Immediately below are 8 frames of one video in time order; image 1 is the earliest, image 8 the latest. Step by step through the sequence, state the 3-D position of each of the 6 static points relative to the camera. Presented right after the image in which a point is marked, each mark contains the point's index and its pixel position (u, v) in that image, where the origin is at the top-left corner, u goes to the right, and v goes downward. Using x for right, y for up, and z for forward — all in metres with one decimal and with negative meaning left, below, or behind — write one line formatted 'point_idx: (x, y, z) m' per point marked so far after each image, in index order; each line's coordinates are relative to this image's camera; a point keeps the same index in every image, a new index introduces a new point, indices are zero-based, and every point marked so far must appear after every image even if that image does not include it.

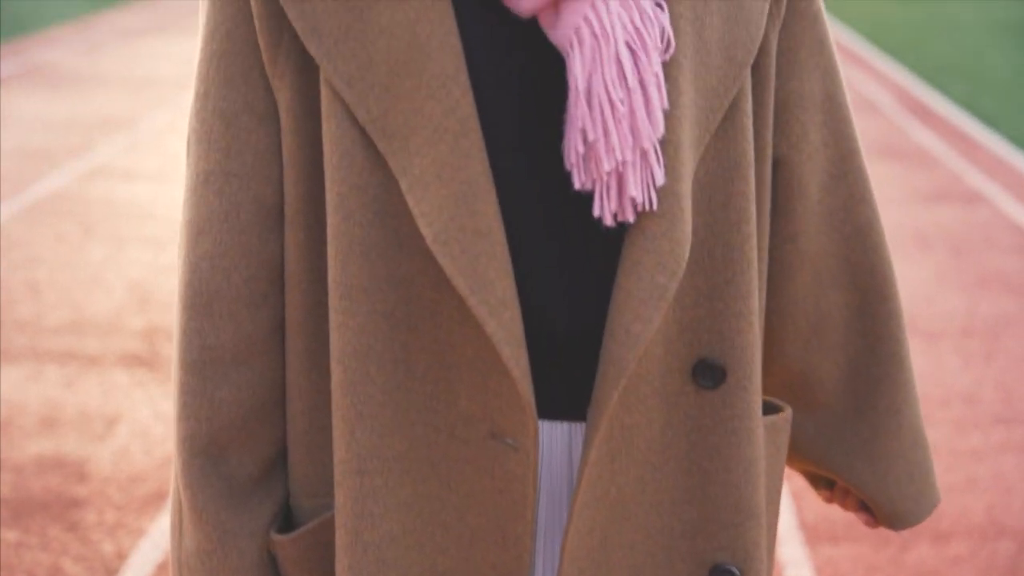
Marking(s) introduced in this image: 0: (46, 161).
0: (-2.0, +0.5, +4.3) m
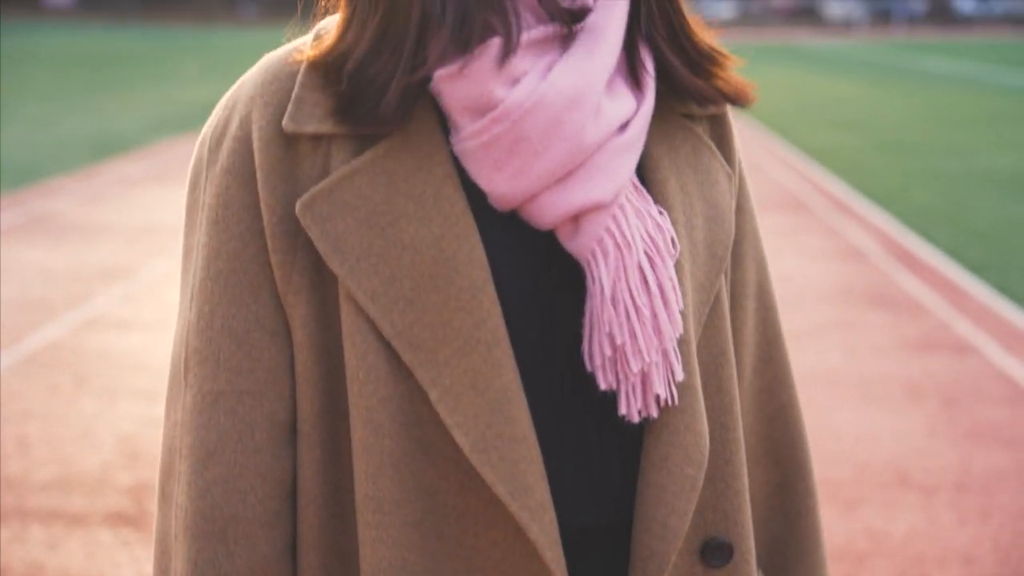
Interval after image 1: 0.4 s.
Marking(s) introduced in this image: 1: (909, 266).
0: (-2.0, -0.1, +4.3) m
1: (+2.3, +0.1, +5.7) m
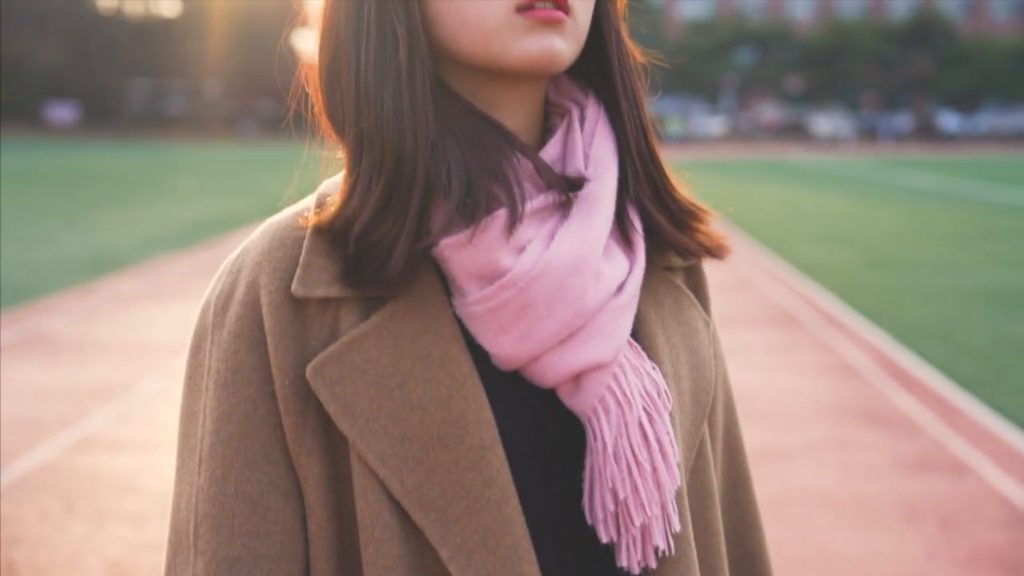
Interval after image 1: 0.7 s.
0: (-2.1, -0.6, +4.3) m
1: (+2.3, -0.6, +5.7) m
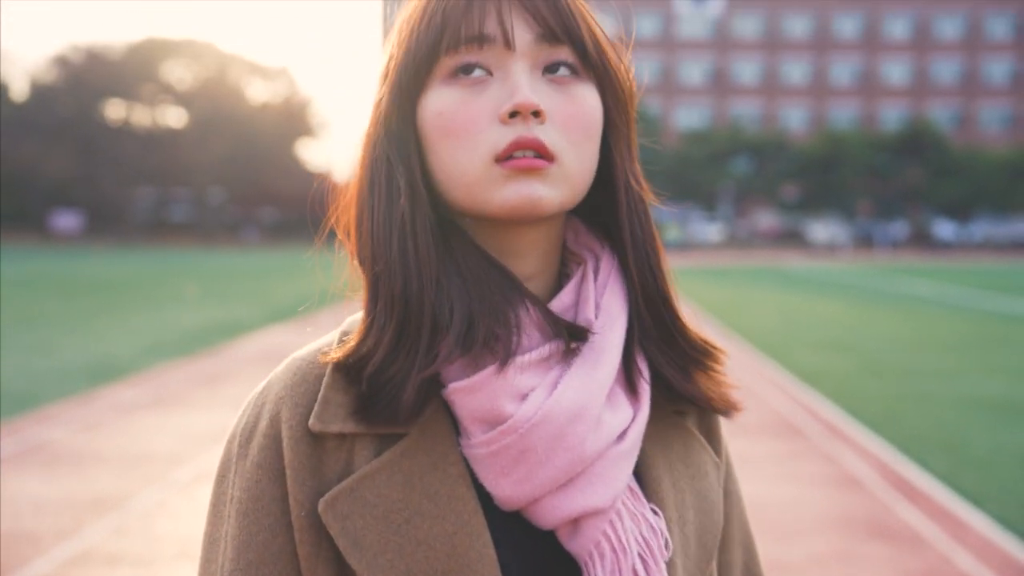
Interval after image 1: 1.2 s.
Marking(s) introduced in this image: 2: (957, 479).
0: (-2.1, -1.1, +4.2) m
1: (+2.3, -1.2, +5.7) m
2: (+2.9, -1.3, +6.4) m
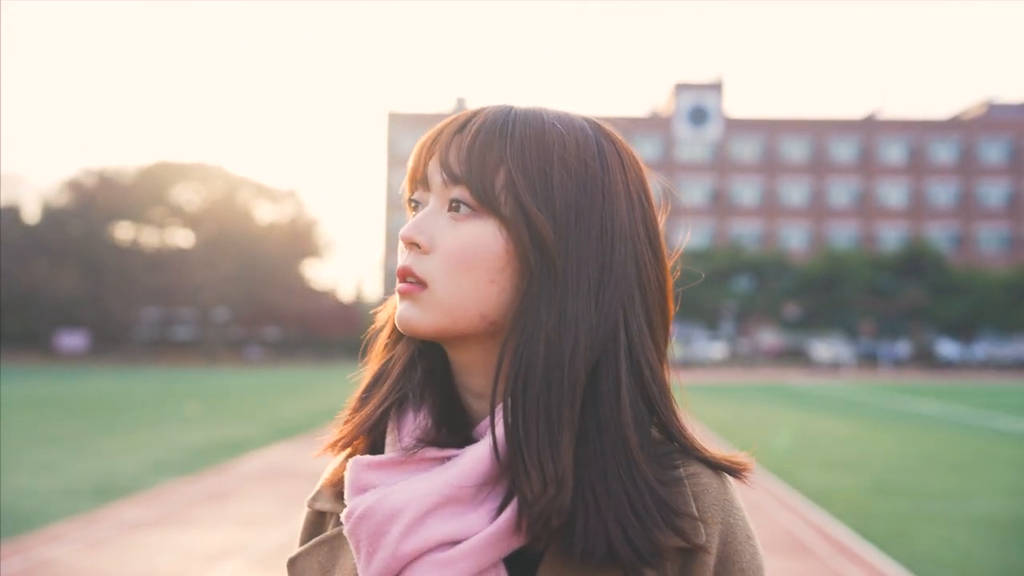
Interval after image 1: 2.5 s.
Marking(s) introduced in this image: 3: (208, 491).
0: (-2.0, -1.6, +4.2) m
1: (+2.3, -1.9, +5.6) m
2: (+3.0, -2.0, +6.4) m
3: (-3.0, -2.0, +9.5) m
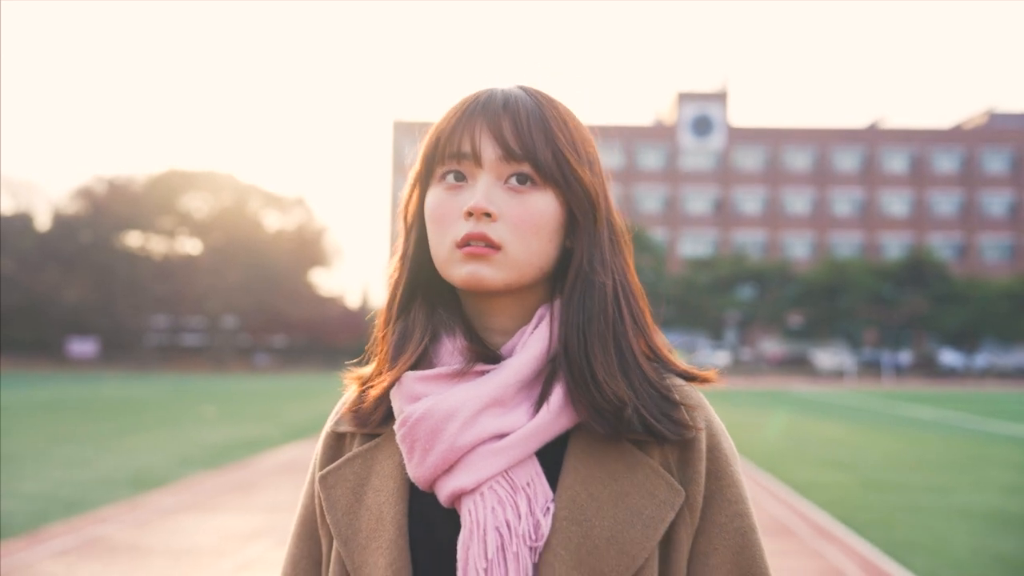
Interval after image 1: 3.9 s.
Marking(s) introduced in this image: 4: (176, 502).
0: (-2.0, -1.6, +4.9) m
1: (+2.4, -1.9, +6.3) m
2: (+3.0, -2.1, +7.0) m
3: (-2.9, -2.0, +10.2) m
4: (-3.0, -1.9, +8.9) m
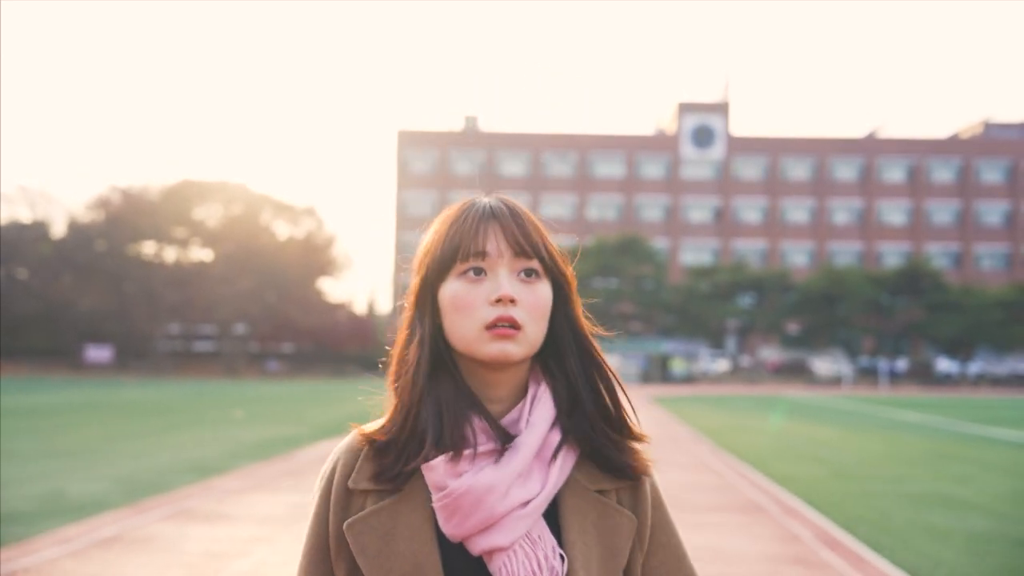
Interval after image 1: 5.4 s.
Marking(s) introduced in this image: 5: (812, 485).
0: (-1.8, -1.7, +6.5) m
1: (+2.5, -2.0, +7.9) m
2: (+3.2, -2.2, +8.6) m
3: (-2.7, -2.2, +11.8) m
4: (-2.9, -2.1, +10.5) m
5: (+3.8, -2.5, +12.5) m
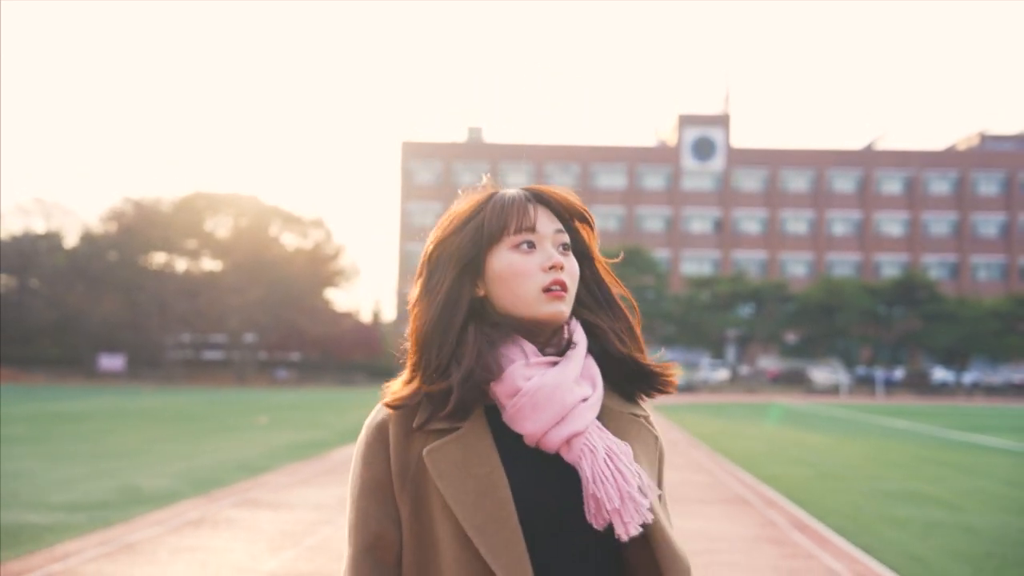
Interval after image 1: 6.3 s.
0: (-1.7, -1.9, +7.9) m
1: (+2.7, -2.2, +9.3) m
2: (+3.3, -2.4, +10.0) m
3: (-2.5, -2.4, +13.2) m
4: (-2.7, -2.3, +11.9) m
5: (+4.0, -2.7, +13.9) m
